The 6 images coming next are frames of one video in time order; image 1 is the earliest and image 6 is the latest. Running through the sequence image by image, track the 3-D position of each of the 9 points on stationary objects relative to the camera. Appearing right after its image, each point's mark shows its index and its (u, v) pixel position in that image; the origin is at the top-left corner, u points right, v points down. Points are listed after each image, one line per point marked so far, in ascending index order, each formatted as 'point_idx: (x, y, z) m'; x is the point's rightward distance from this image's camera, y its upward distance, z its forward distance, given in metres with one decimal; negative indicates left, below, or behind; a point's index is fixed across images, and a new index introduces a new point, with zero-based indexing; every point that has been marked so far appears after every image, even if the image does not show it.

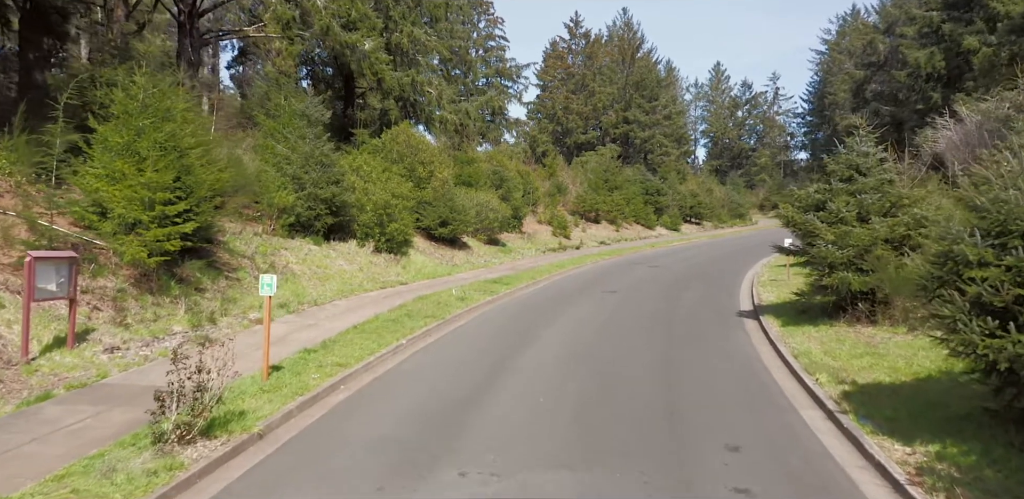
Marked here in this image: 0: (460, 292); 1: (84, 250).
0: (-1.0, -0.8, +14.8) m
1: (-5.8, 0.0, +10.4) m
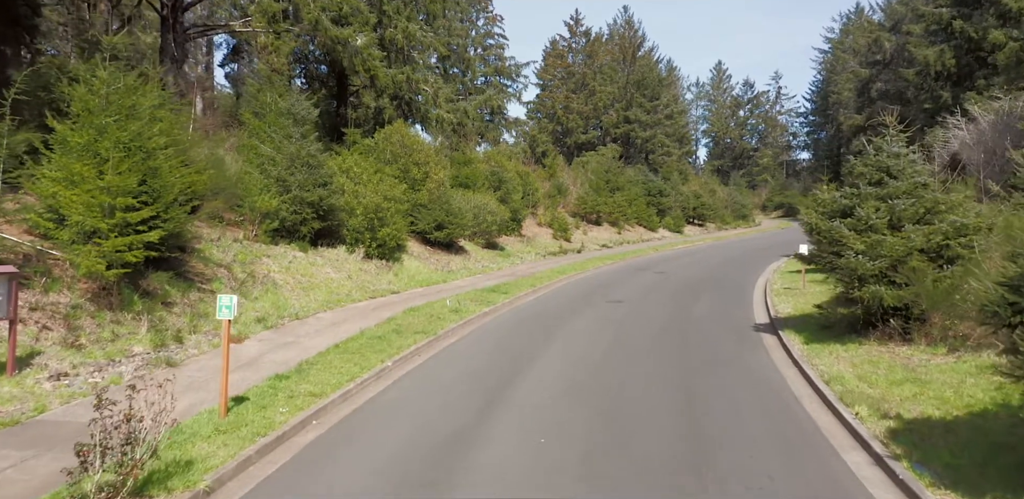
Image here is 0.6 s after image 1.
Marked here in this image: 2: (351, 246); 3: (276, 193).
0: (-1.0, -1.0, +13.9) m
1: (-5.8, -0.1, +9.4) m
2: (-3.5, +0.1, +16.9) m
3: (-4.7, +1.1, +15.5) m
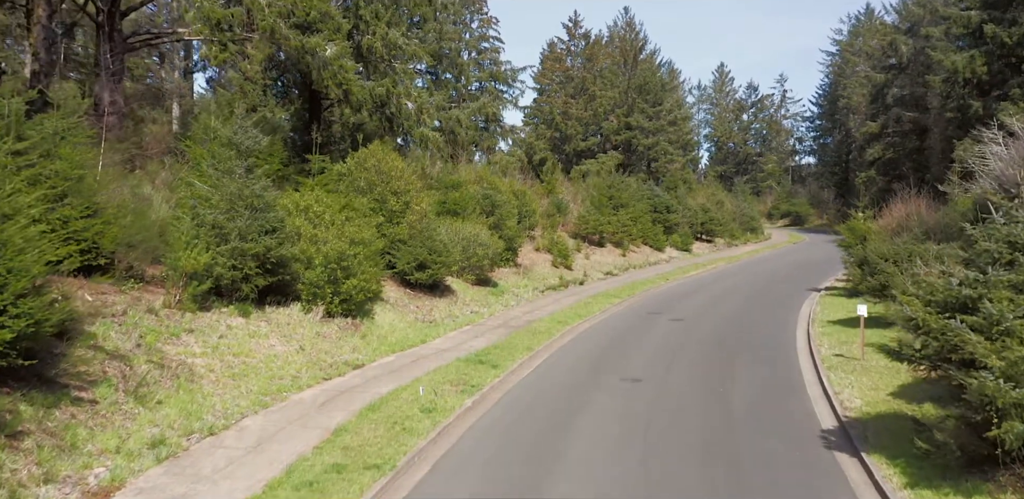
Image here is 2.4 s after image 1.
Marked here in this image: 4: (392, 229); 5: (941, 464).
0: (-1.2, -2.0, +10.9) m
1: (-5.9, -1.2, +6.5) m
2: (-3.7, -1.0, +13.9) m
3: (-4.9, +0.1, +12.5) m
4: (-2.9, +0.5, +18.5) m
5: (+4.3, -2.2, +7.9) m
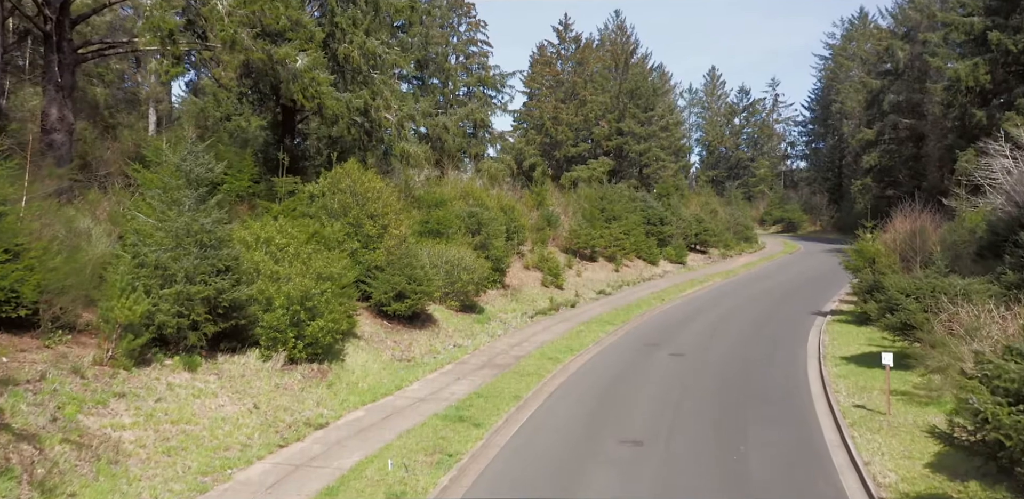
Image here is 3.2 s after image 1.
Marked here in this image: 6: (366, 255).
0: (-1.4, -2.6, +9.5) m
1: (-6.1, -1.8, +5.0) m
2: (-3.9, -1.6, +12.4) m
3: (-5.1, -0.5, +11.0) m
4: (-3.2, -0.1, +17.1) m
5: (+4.2, -2.8, +6.5) m
6: (-3.2, -0.1, +17.1) m
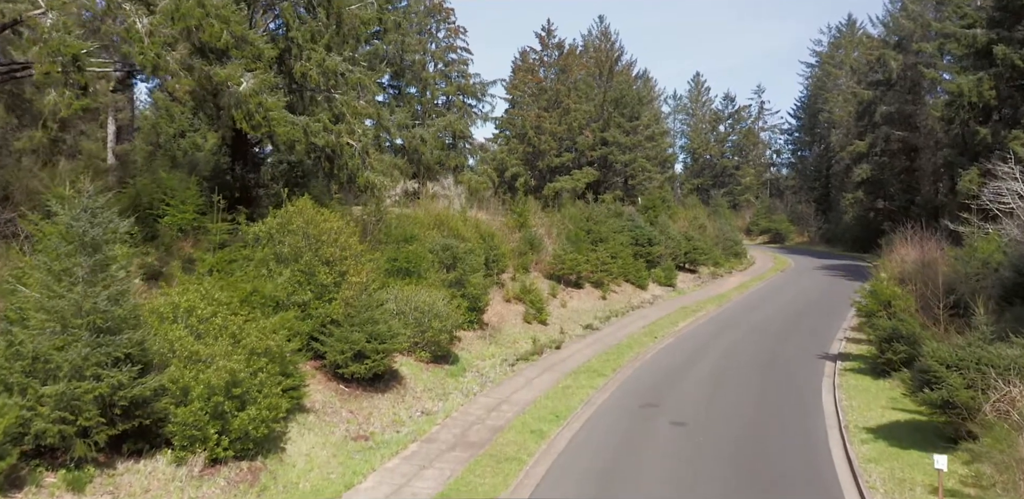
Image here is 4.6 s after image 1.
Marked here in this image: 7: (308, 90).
0: (-1.7, -3.6, +7.2) m
1: (-6.3, -2.8, +2.6) m
2: (-4.3, -2.6, +10.2) m
3: (-5.4, -1.5, +8.7) m
4: (-3.7, -1.1, +14.8) m
5: (+4.0, -3.8, +4.4) m
6: (-3.7, -1.1, +14.8) m
7: (-5.0, +3.9, +18.9) m
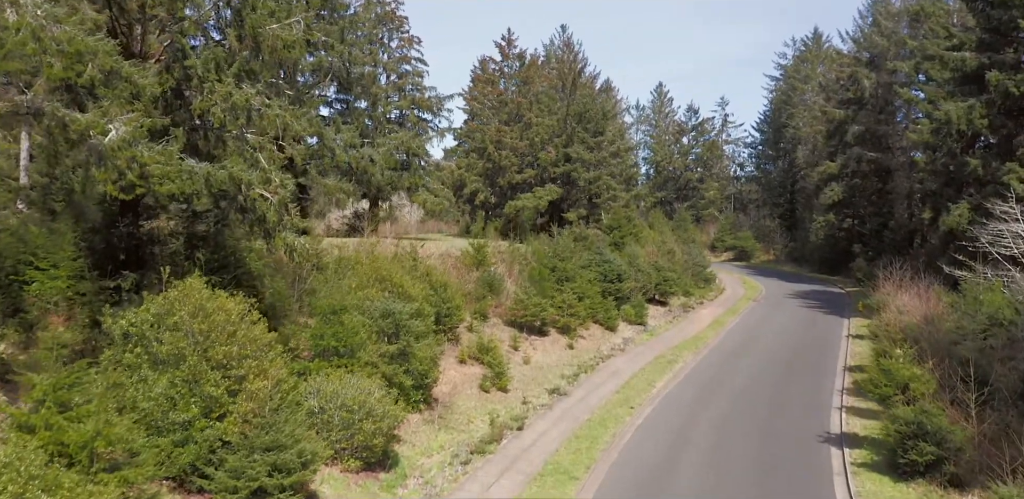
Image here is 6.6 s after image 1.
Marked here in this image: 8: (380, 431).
0: (-2.1, -5.1, +3.9) m
1: (-6.4, -4.2, -1.0) m
2: (-4.8, -4.1, +6.7) m
3: (-5.9, -3.0, +5.2) m
4: (-4.4, -2.6, +11.4) m
5: (+3.7, -5.3, +1.4) m
6: (-4.5, -2.6, +11.4) m
7: (-5.9, +2.4, +15.4) m
8: (-2.5, -3.3, +14.6) m
